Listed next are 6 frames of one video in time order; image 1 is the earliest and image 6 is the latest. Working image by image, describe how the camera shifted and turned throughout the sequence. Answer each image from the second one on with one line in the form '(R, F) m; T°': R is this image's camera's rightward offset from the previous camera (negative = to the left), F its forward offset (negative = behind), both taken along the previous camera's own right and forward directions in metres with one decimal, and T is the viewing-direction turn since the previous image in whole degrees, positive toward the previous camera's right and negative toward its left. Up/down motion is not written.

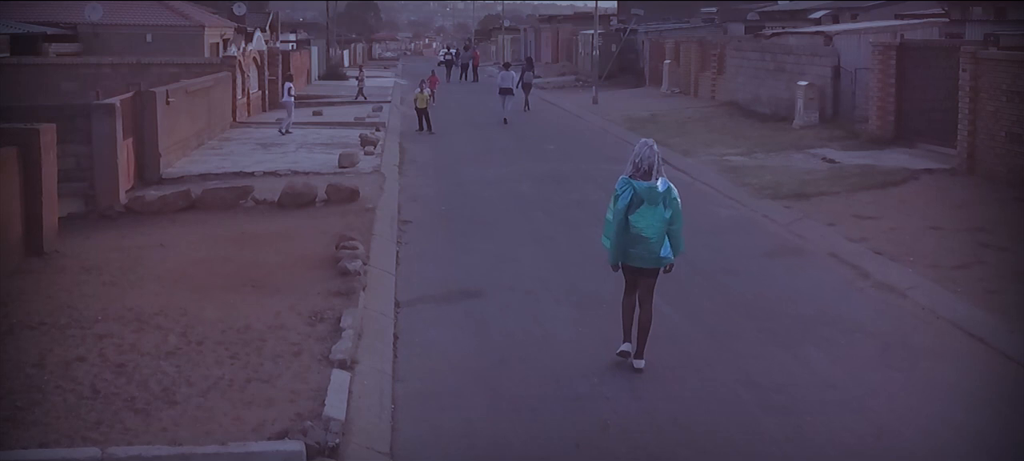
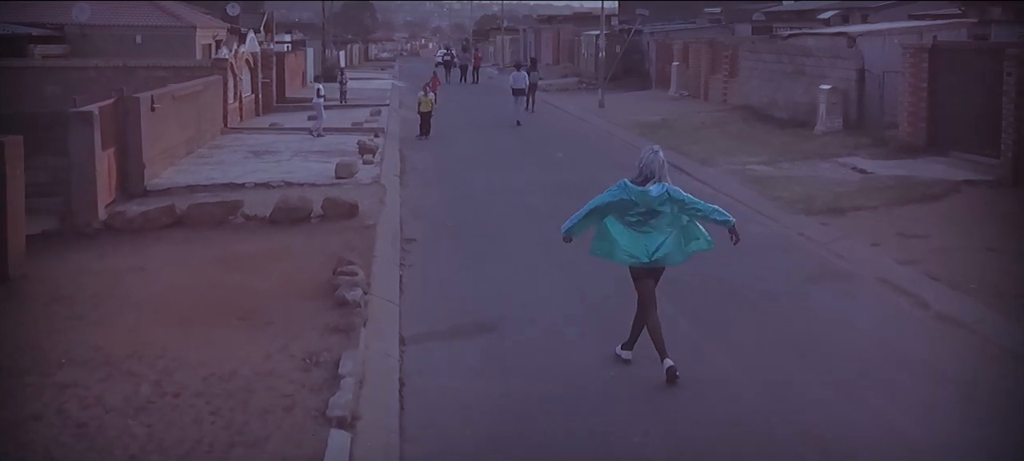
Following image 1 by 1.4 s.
(-0.2, +1.1) m; 0°
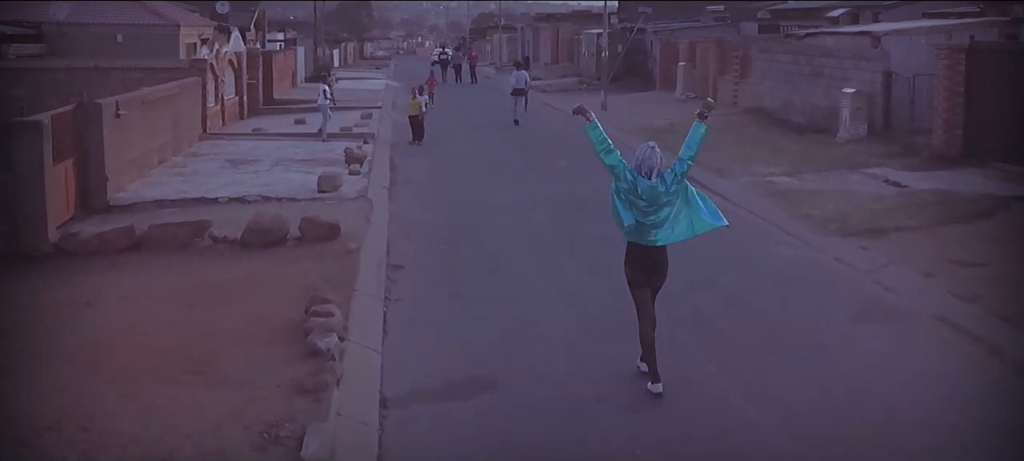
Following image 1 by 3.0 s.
(0.0, +1.4) m; 0°
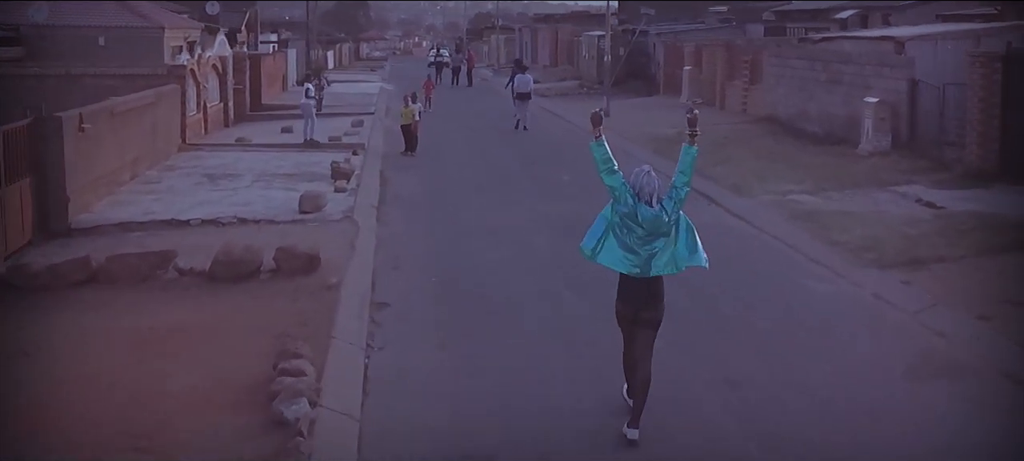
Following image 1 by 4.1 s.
(0.0, +1.2) m; 0°
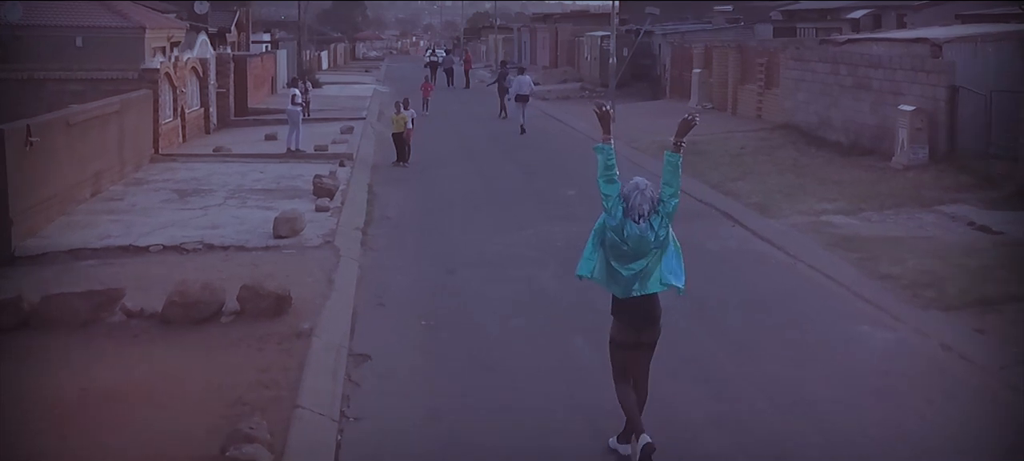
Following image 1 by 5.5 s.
(0.0, +1.5) m; 0°
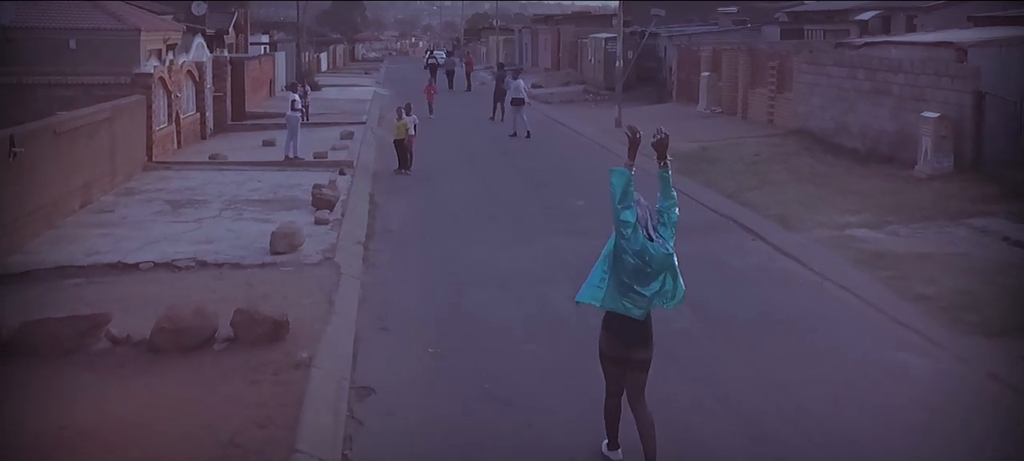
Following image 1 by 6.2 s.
(-0.1, +0.6) m; 0°
